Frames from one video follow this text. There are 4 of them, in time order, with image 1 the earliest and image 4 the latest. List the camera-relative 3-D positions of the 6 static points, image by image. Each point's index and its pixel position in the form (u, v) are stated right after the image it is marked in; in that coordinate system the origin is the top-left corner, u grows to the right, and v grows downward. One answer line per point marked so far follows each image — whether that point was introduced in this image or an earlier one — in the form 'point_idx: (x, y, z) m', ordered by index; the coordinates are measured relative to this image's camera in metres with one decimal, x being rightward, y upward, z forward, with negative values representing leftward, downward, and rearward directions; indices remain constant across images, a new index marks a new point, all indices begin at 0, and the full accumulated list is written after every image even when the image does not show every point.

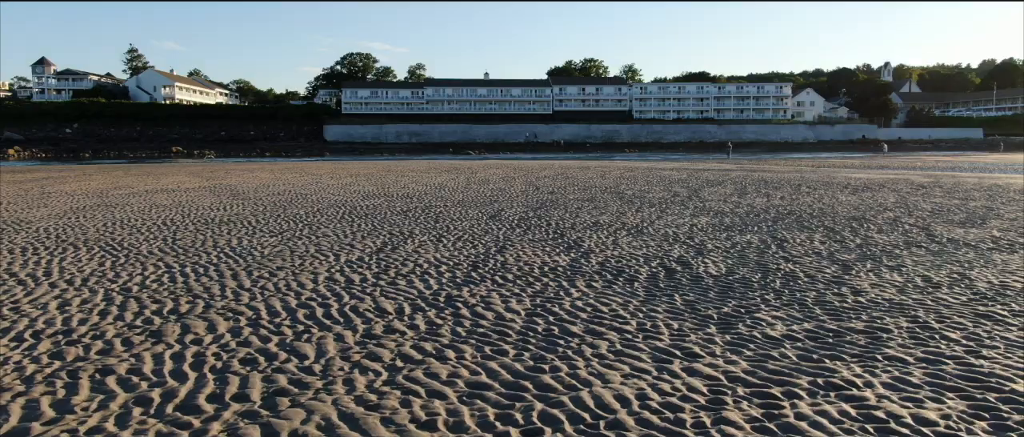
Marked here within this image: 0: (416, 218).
0: (-1.8, 0.0, +13.1) m
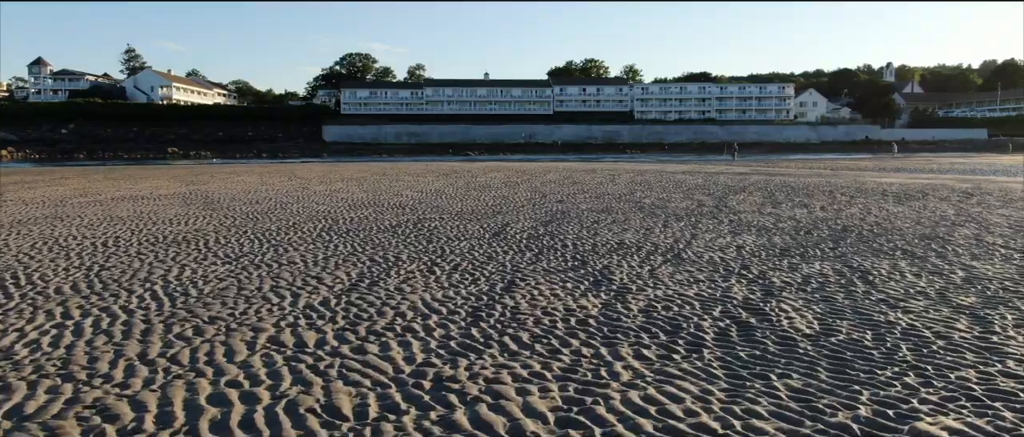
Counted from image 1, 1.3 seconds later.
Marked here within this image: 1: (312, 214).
0: (-1.7, -0.3, +11.1) m
1: (-4.4, +0.1, +14.8) m
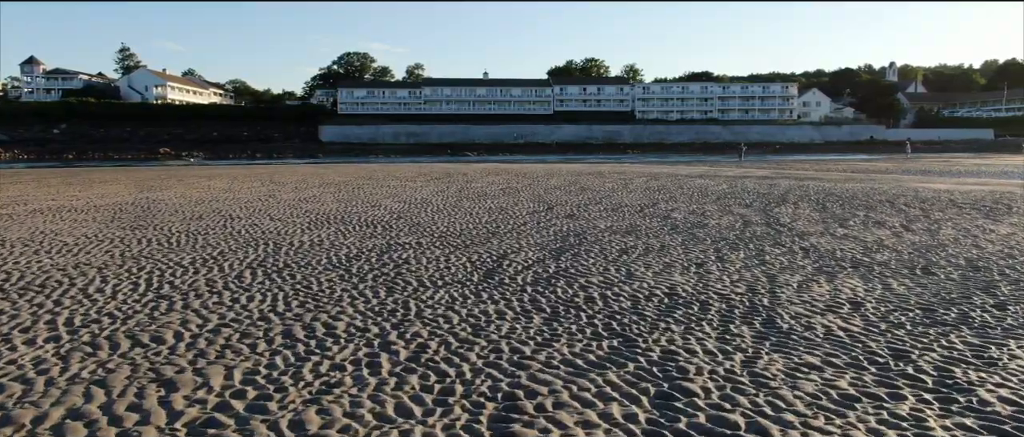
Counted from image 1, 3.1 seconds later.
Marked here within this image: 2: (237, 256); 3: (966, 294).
0: (-1.7, -0.7, +7.7) m
1: (-4.4, -0.3, +11.5) m
2: (-3.9, -0.5, +9.7) m
3: (+4.6, -0.7, +7.0) m
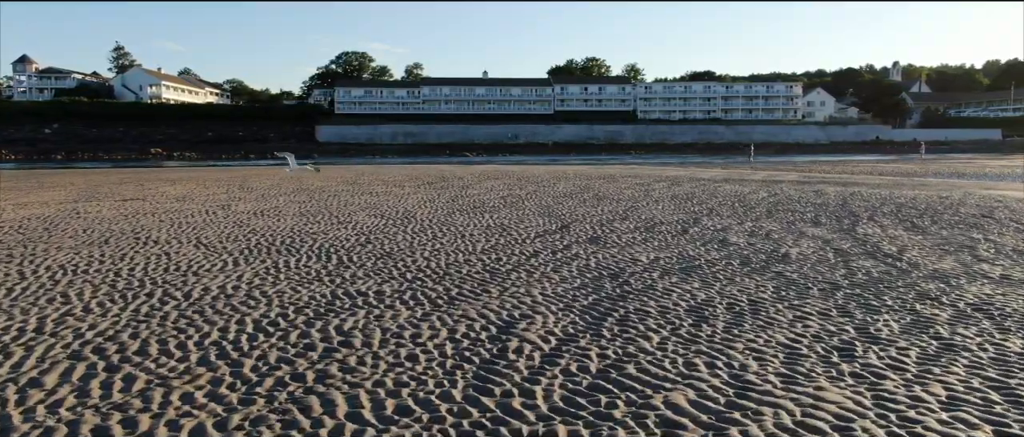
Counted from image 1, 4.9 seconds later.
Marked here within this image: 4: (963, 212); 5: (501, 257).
0: (-1.6, -1.1, +4.1) m
1: (-4.3, -0.7, +7.9) m
2: (-3.8, -0.9, +6.1) m
3: (+4.7, -1.1, +3.4) m
4: (+10.5, +0.2, +15.3) m
5: (-0.1, -0.5, +9.1) m
